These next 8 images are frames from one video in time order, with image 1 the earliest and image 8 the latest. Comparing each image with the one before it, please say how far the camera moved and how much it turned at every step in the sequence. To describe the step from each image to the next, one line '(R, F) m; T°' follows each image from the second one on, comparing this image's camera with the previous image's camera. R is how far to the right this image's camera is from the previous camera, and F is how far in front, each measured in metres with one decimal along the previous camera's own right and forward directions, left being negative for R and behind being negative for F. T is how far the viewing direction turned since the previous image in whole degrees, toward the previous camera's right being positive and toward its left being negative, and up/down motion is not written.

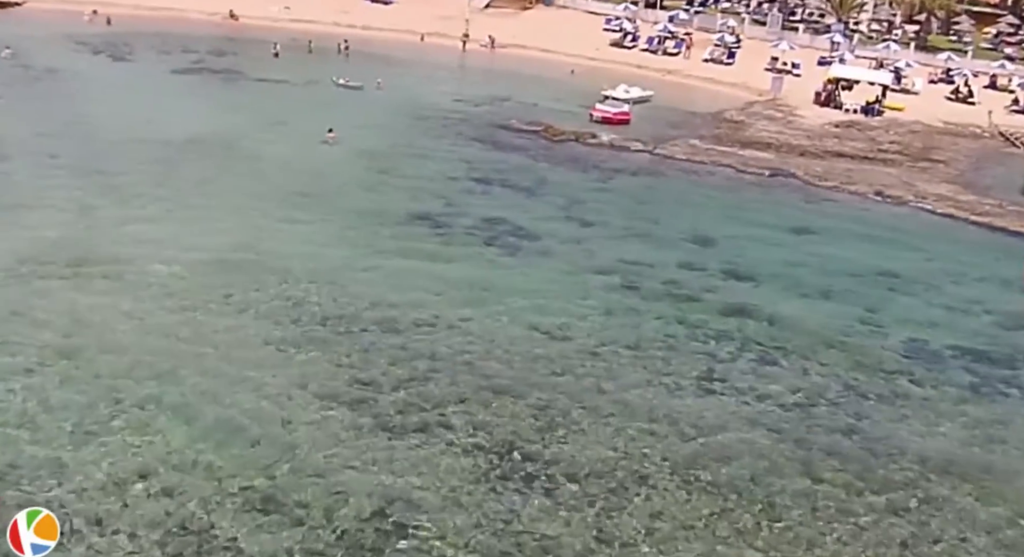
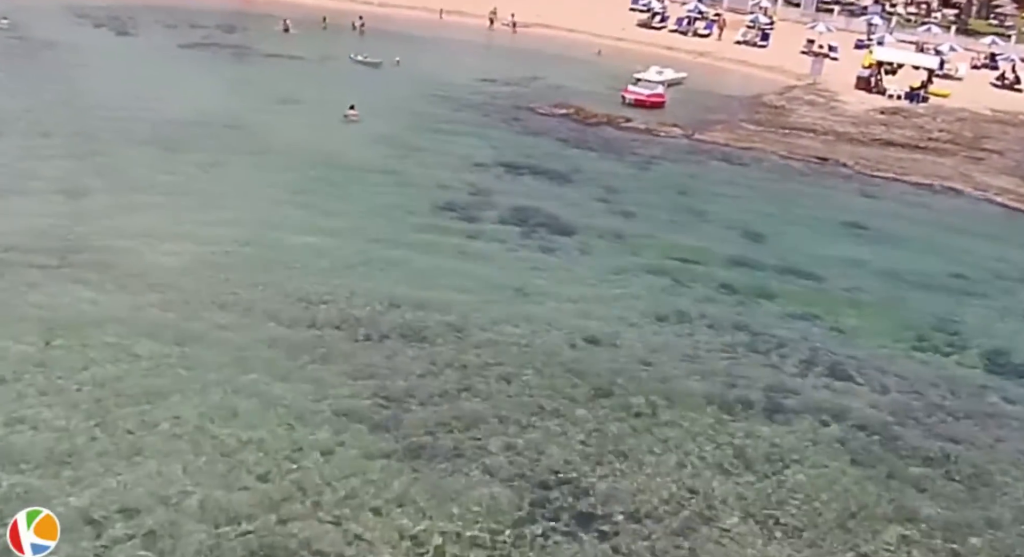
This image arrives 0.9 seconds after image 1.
(-0.7, +2.4) m; 0°
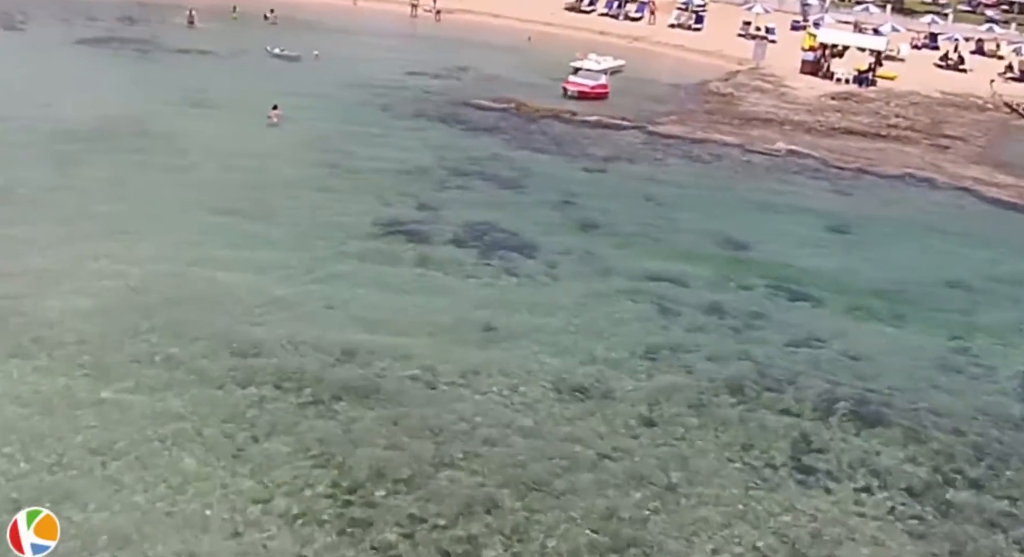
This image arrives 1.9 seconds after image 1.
(-1.0, +3.3) m; +5°
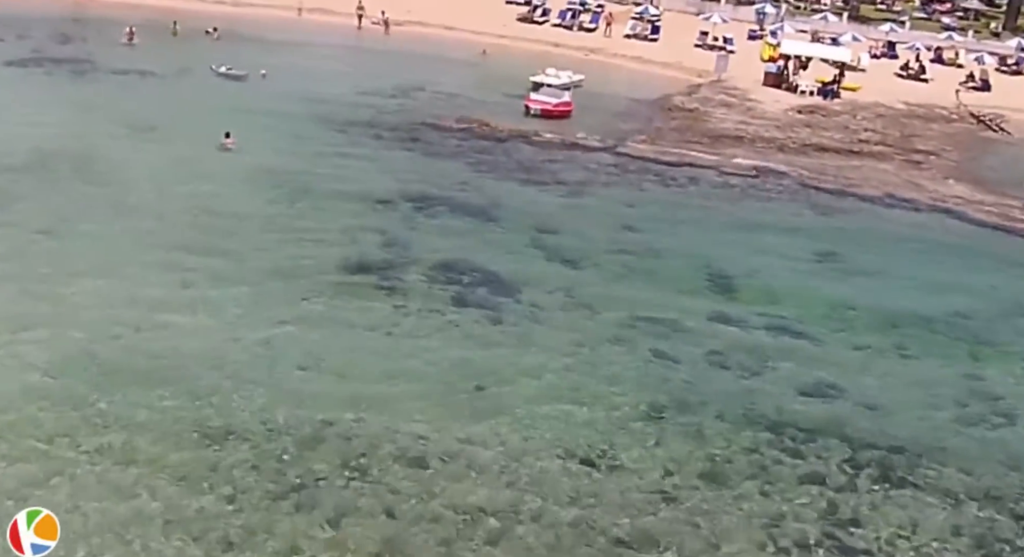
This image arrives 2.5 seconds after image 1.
(-0.8, +1.7) m; +3°
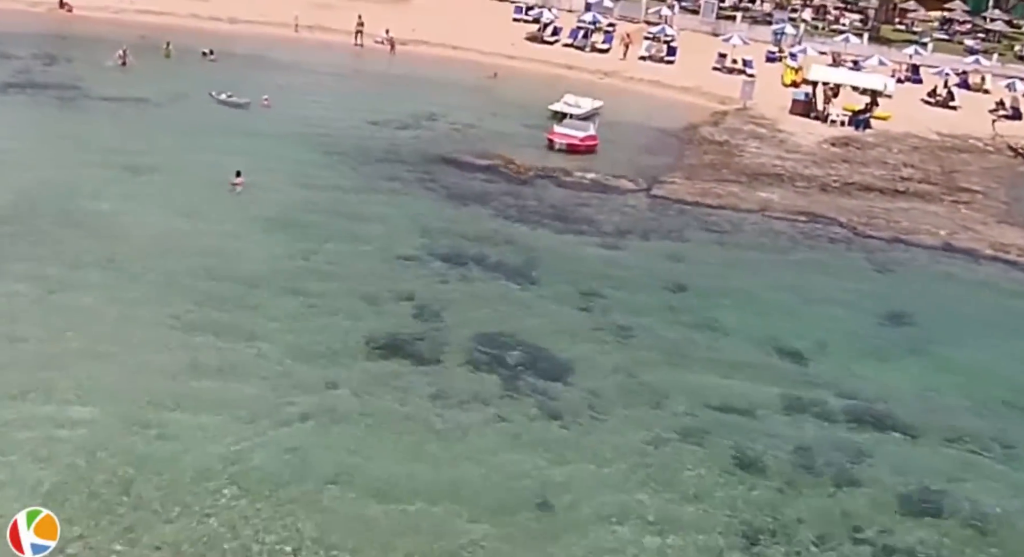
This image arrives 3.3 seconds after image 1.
(-1.3, +2.3) m; +1°
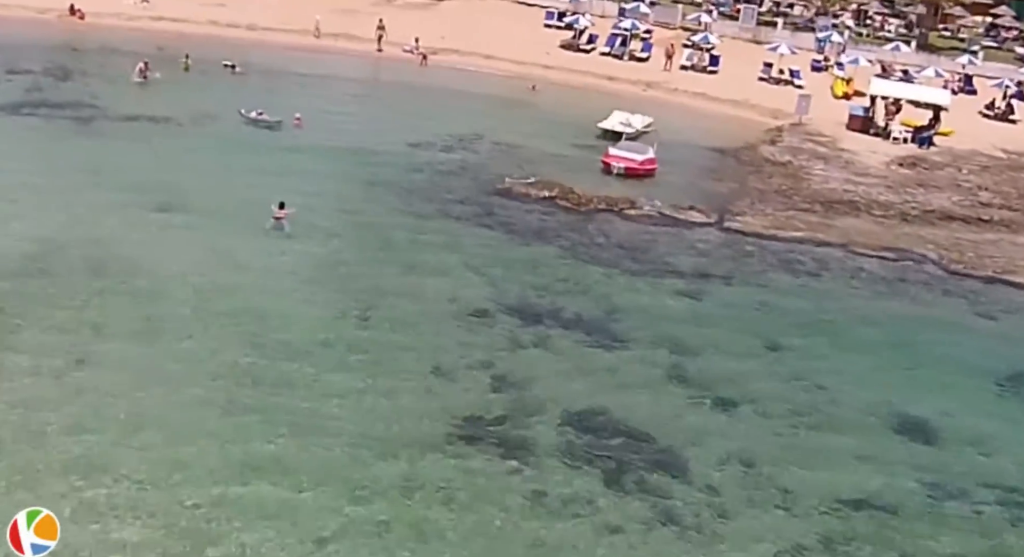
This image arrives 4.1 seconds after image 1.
(-1.7, +2.2) m; 0°
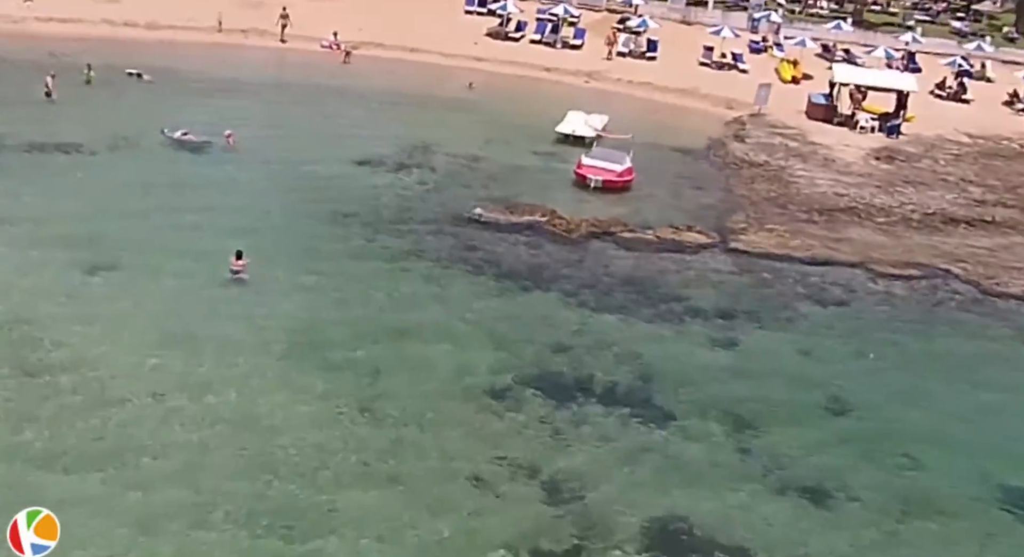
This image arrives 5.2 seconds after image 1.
(-2.3, +3.4) m; +6°
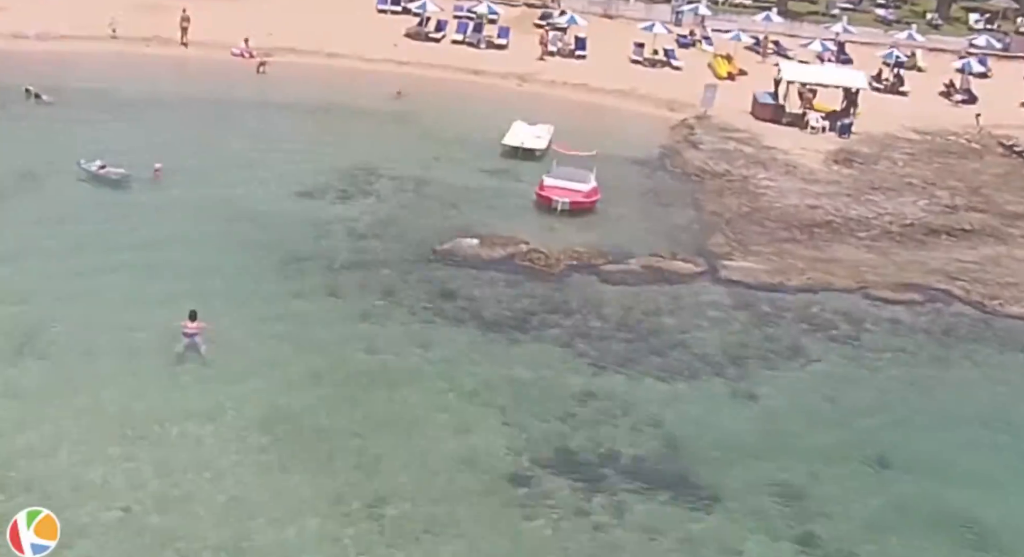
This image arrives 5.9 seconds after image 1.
(-1.9, +2.2) m; +5°
